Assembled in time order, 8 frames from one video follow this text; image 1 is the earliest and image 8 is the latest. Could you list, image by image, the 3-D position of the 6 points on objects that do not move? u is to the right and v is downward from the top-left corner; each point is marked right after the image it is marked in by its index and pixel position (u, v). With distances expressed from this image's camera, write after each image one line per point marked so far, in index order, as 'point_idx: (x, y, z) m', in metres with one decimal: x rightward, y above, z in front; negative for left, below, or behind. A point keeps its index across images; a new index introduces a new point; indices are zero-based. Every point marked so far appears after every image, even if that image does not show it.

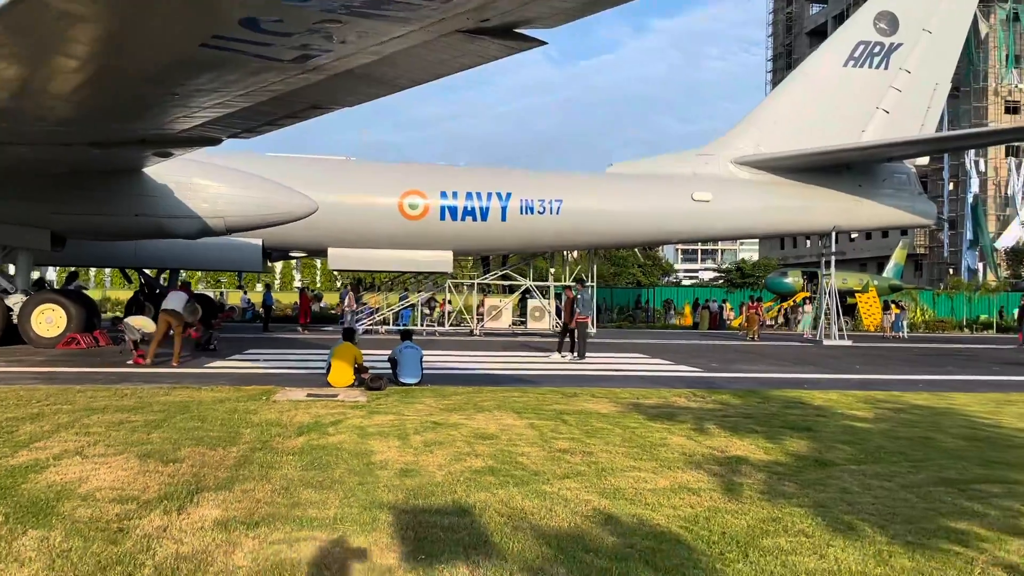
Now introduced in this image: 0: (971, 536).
0: (+2.5, -1.3, +4.5) m
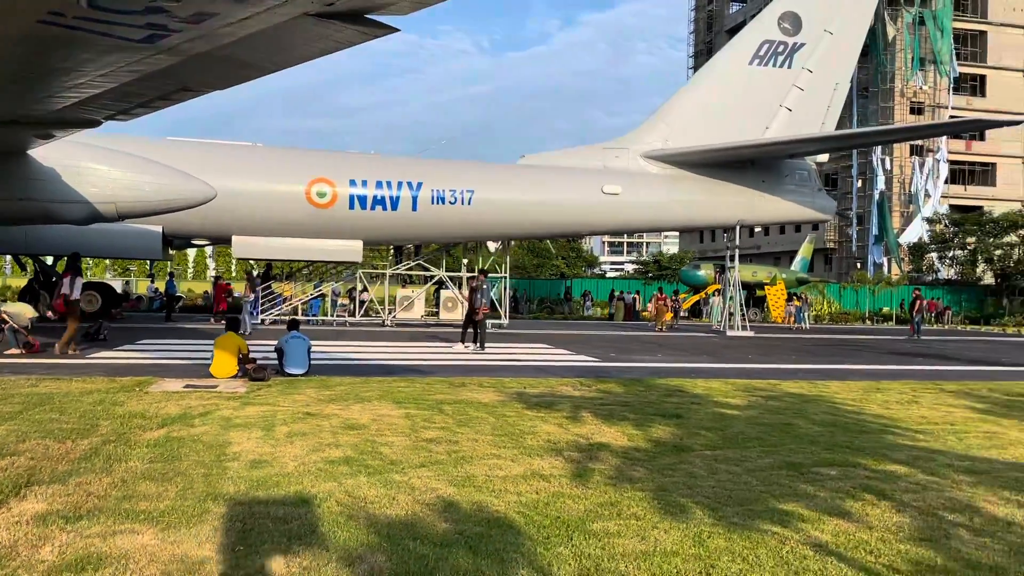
0: (+1.6, -1.3, +4.7) m
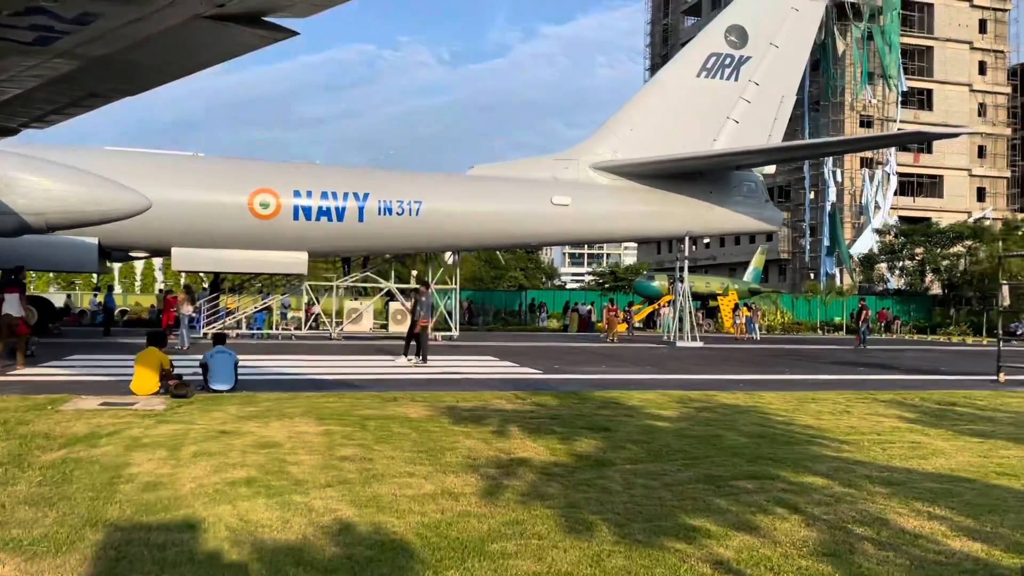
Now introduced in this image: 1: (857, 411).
0: (+1.0, -1.3, +4.6) m
1: (+4.2, -1.5, +10.1) m
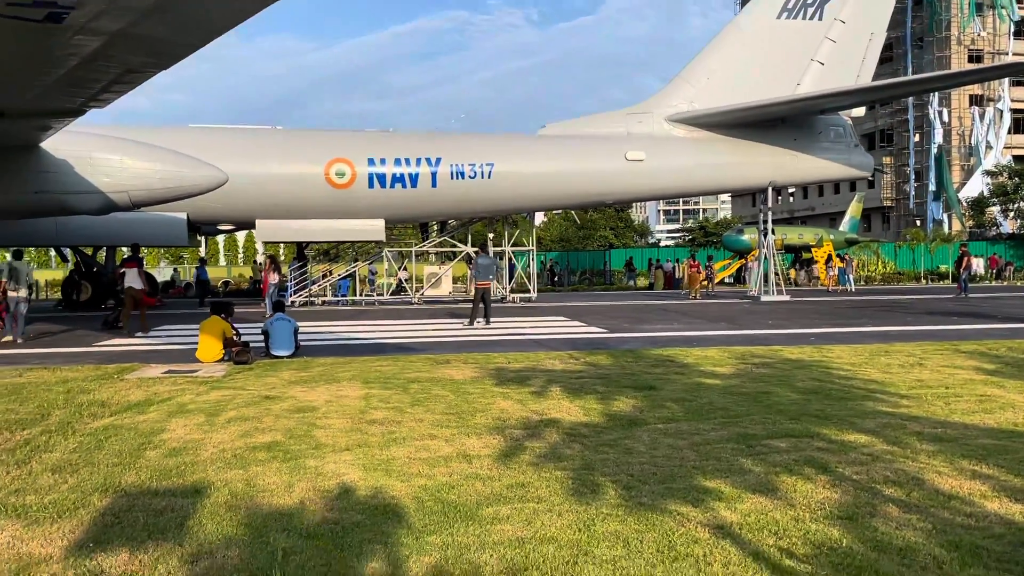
0: (+1.0, -1.1, +4.4) m
1: (+4.8, -0.9, +9.5) m
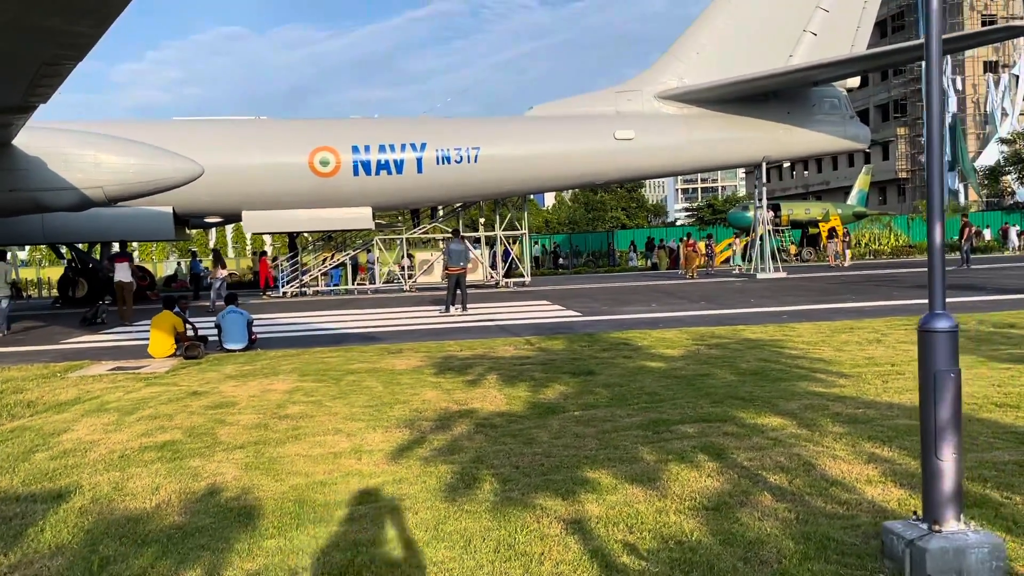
0: (+0.4, -1.0, +4.2) m
1: (+4.2, -0.6, +9.3) m
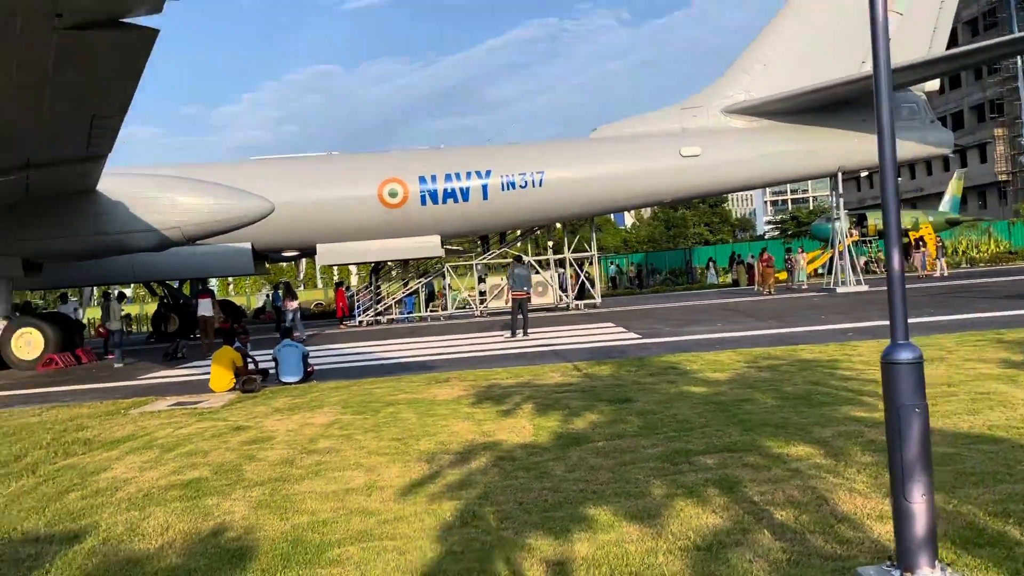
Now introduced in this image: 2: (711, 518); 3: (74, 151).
0: (+0.4, -1.2, +4.1) m
1: (+4.6, -0.7, +8.8) m
2: (+1.0, -1.1, +4.1) m
3: (-5.5, +1.7, +10.4) m
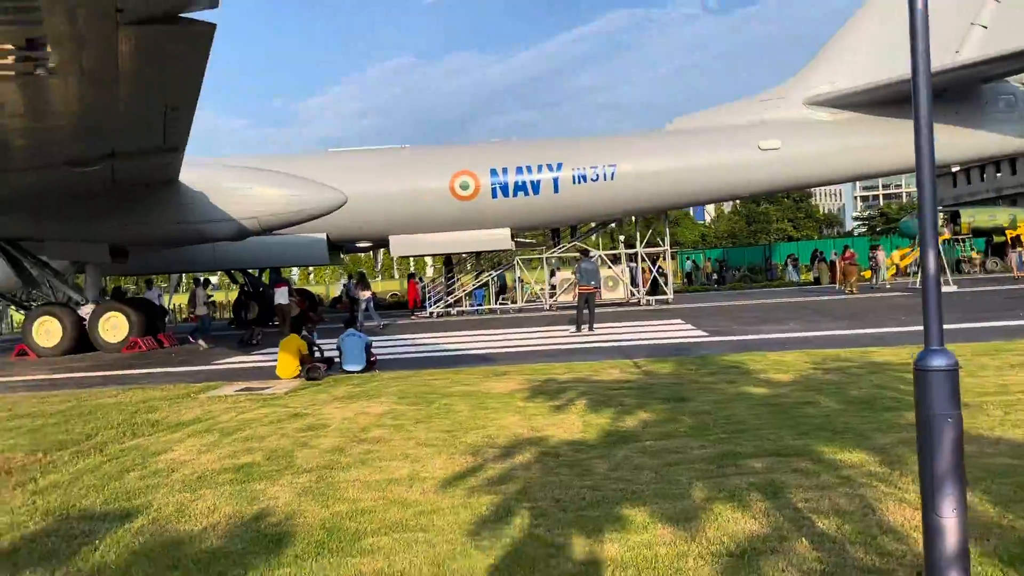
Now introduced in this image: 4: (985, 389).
0: (+0.5, -1.1, +4.0) m
1: (+5.2, -0.7, +8.3) m
2: (+1.1, -1.1, +3.9) m
3: (-4.7, +1.9, +10.8) m
4: (+4.0, -0.9, +7.1) m
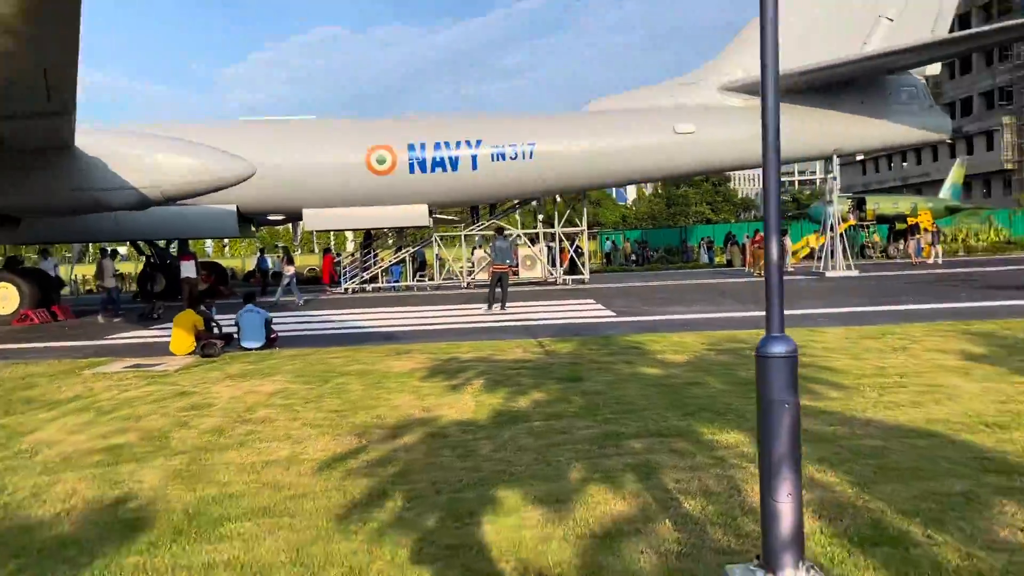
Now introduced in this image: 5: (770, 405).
0: (-0.1, -1.0, +4.0) m
1: (+4.2, -0.6, +8.7) m
2: (+0.5, -1.0, +4.0) m
3: (-5.8, +2.2, +10.2) m
4: (+3.1, -0.7, +7.4) m
5: (+0.8, -0.3, +2.5) m
